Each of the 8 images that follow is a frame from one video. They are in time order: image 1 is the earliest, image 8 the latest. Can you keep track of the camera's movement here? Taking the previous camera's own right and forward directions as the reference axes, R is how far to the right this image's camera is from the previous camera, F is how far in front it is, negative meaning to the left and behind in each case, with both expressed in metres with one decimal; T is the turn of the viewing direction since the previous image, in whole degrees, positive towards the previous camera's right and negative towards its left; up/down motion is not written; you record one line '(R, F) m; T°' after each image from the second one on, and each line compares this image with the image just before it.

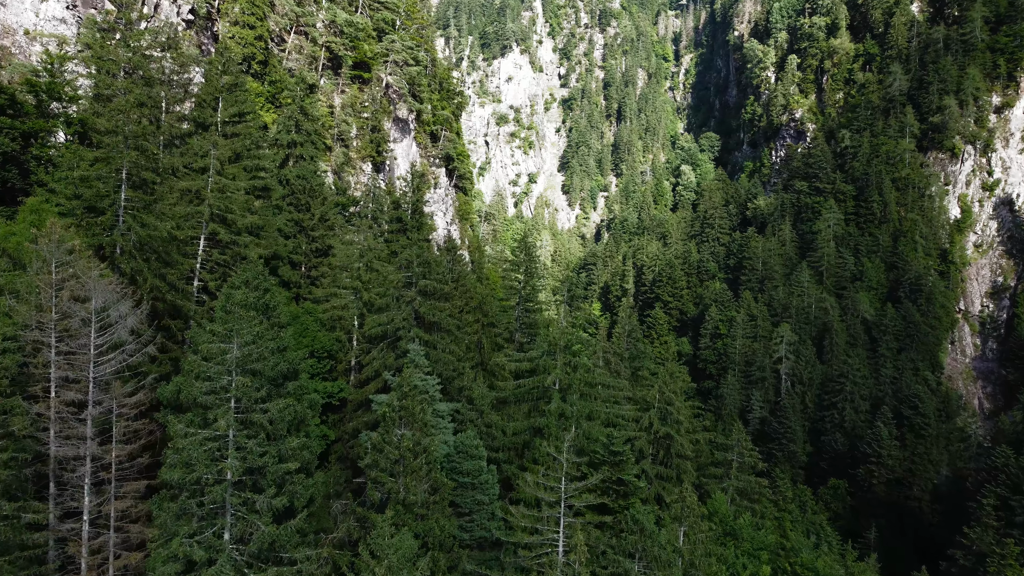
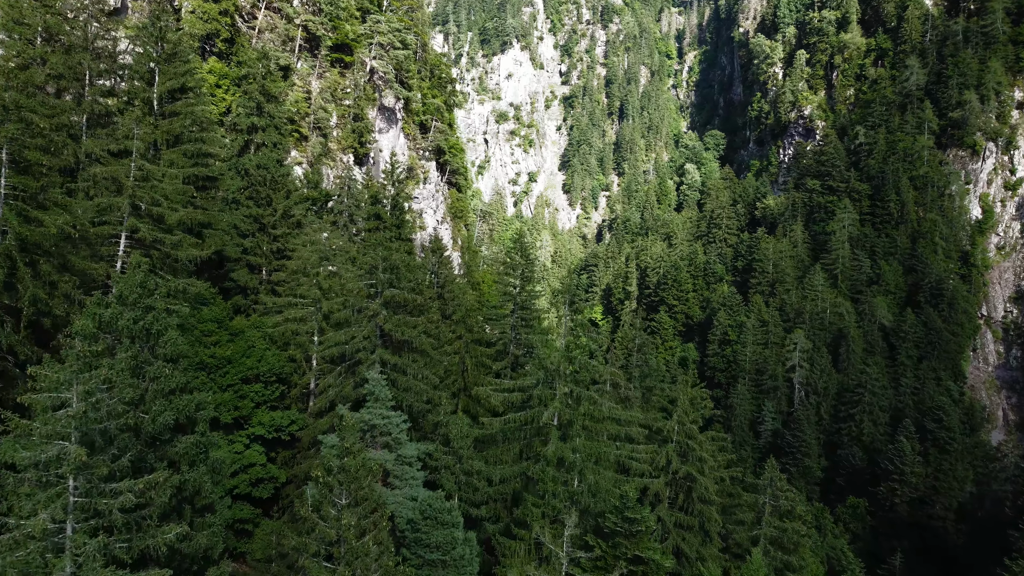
(+0.3, +3.5) m; 0°
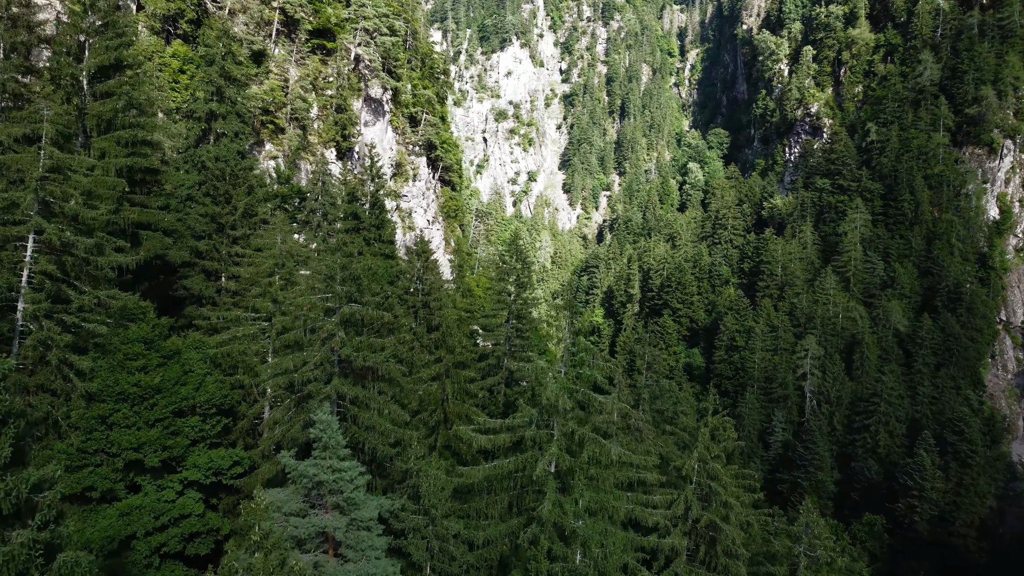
(+0.2, +2.7) m; 0°
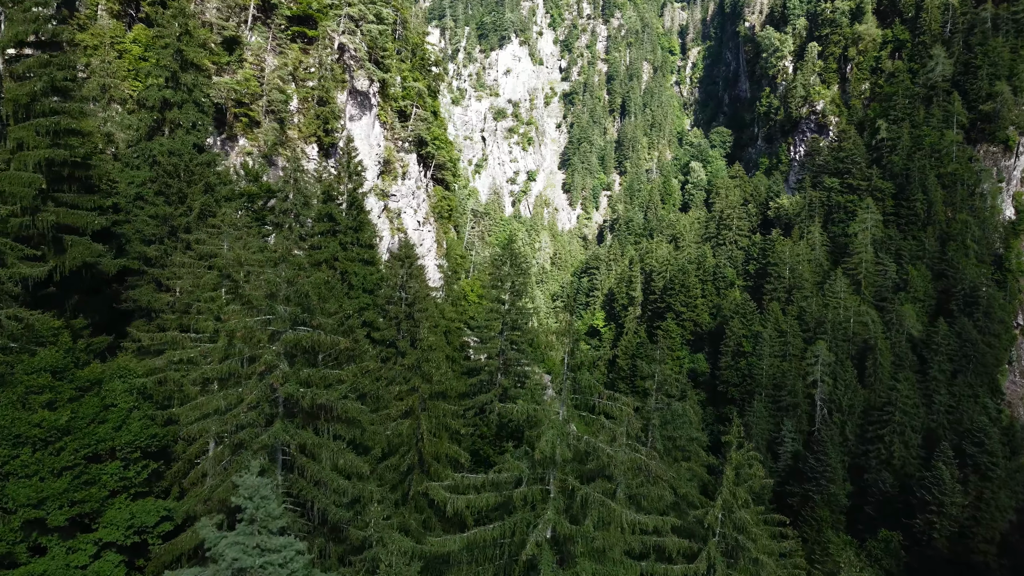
(+0.2, +2.3) m; 0°
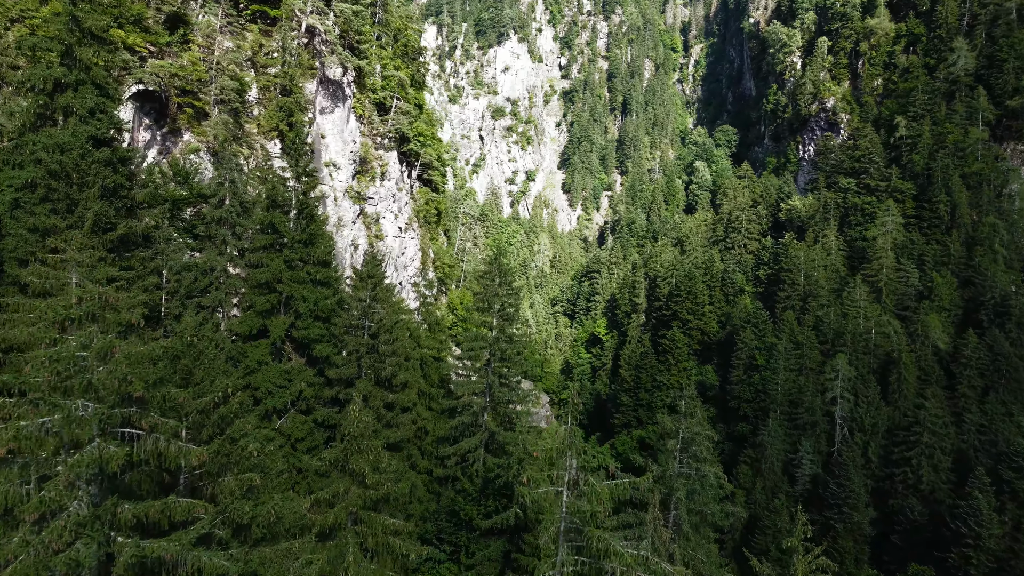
(+0.3, +3.9) m; 0°
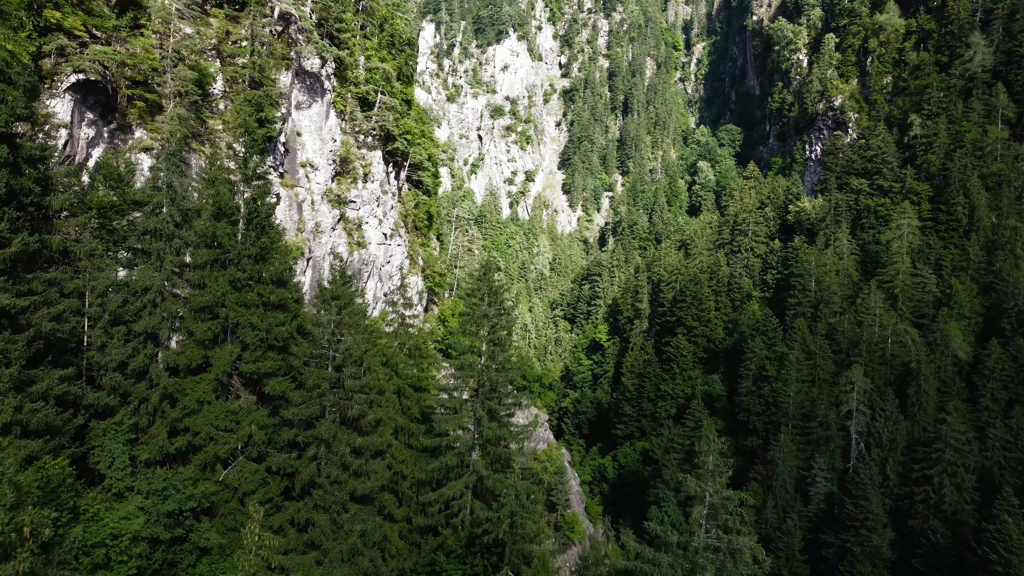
(+0.2, +2.6) m; 0°
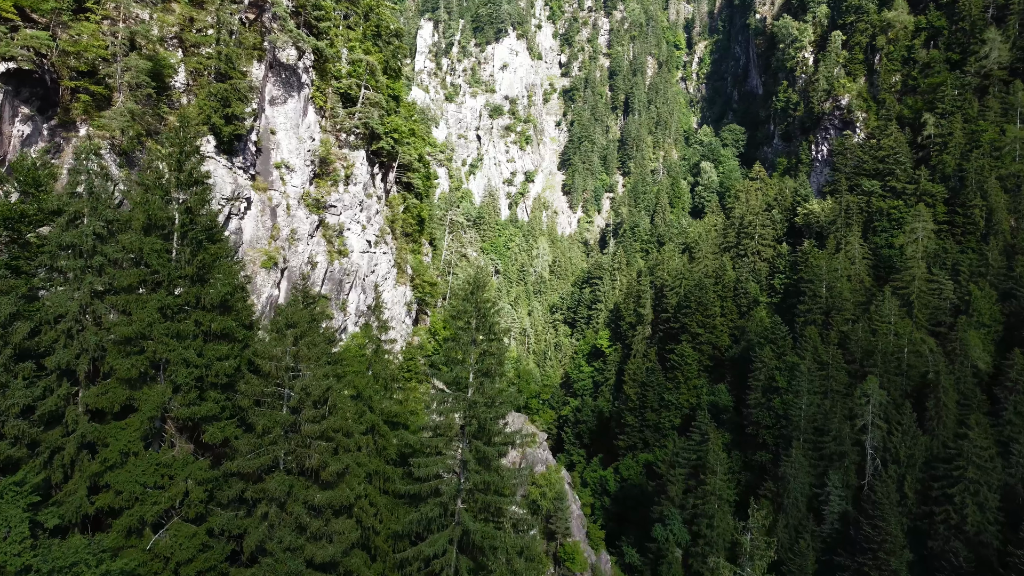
(+0.2, +2.4) m; 0°
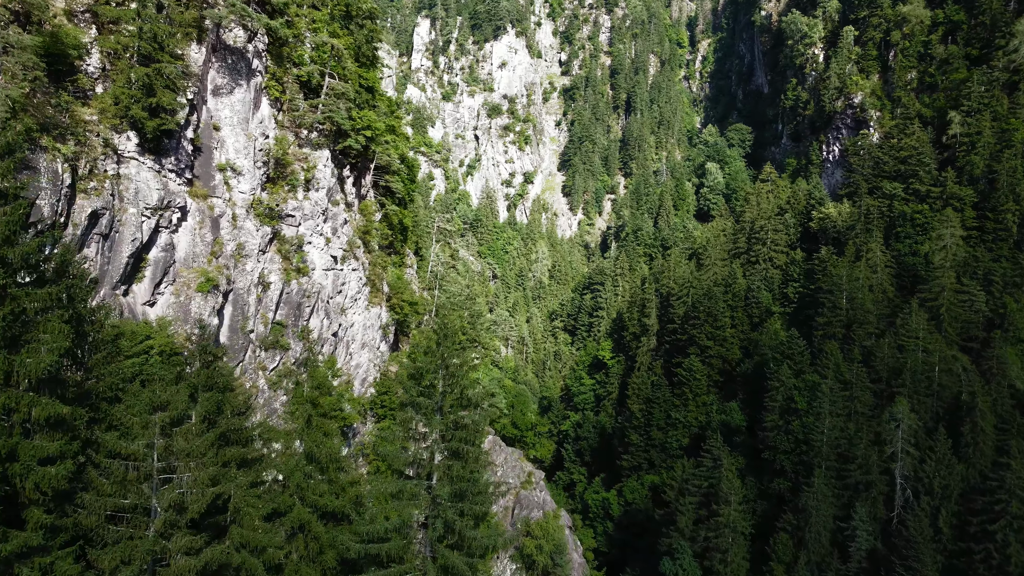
(+0.3, +3.9) m; 0°
